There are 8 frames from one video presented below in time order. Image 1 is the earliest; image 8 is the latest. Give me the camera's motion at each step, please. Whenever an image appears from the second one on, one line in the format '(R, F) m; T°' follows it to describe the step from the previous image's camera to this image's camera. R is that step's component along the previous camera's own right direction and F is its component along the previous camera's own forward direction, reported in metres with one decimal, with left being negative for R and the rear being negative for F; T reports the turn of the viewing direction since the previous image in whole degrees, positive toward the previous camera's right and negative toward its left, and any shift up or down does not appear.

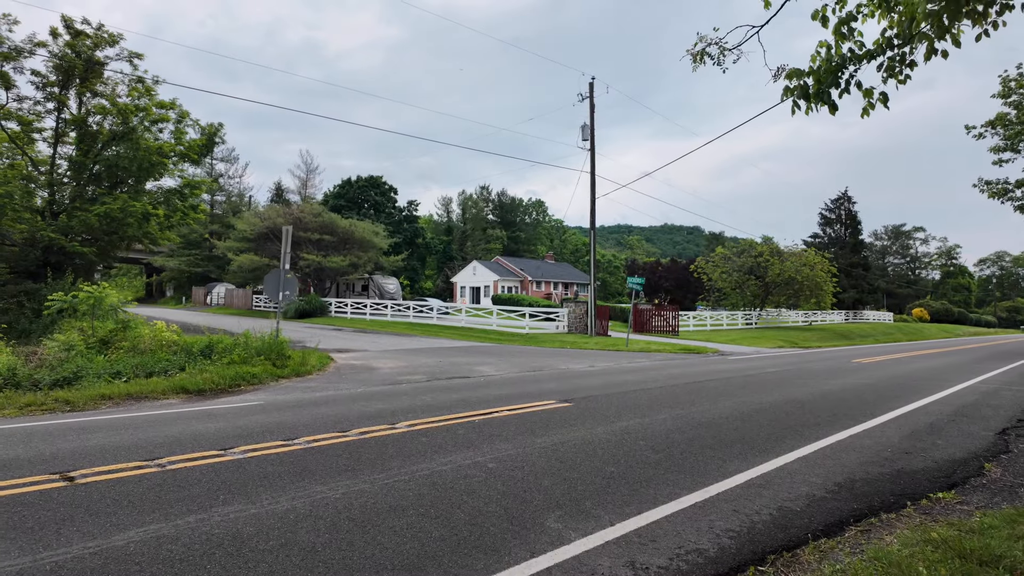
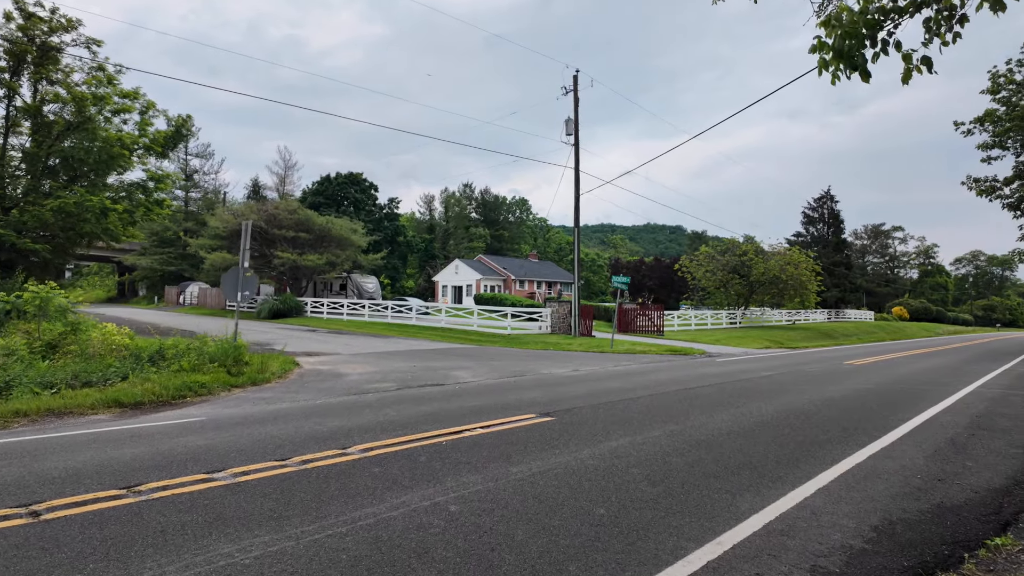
(+0.1, +0.8) m; +2°
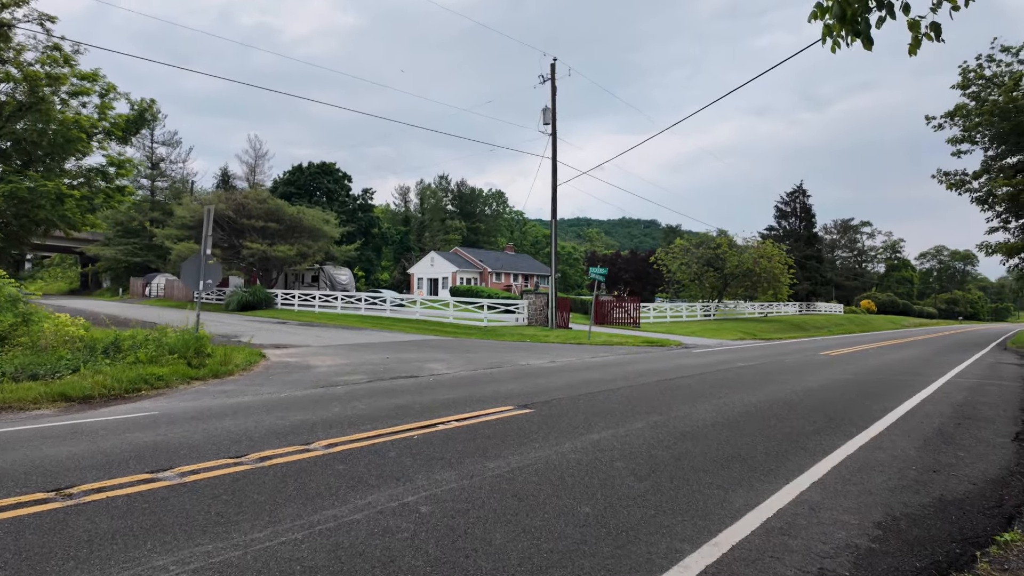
(0.0, +0.3) m; +2°
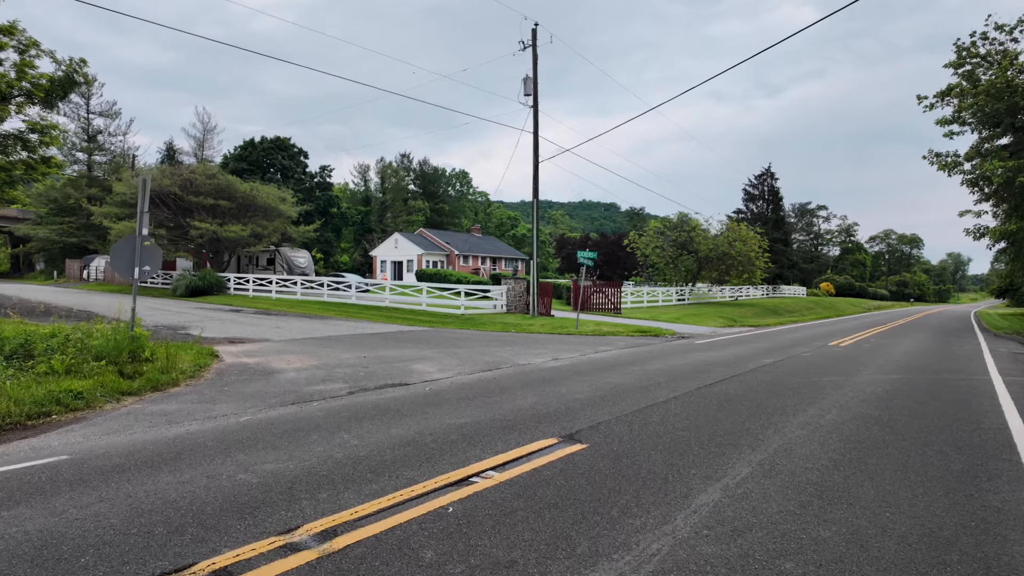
(-0.7, +1.7) m; +4°
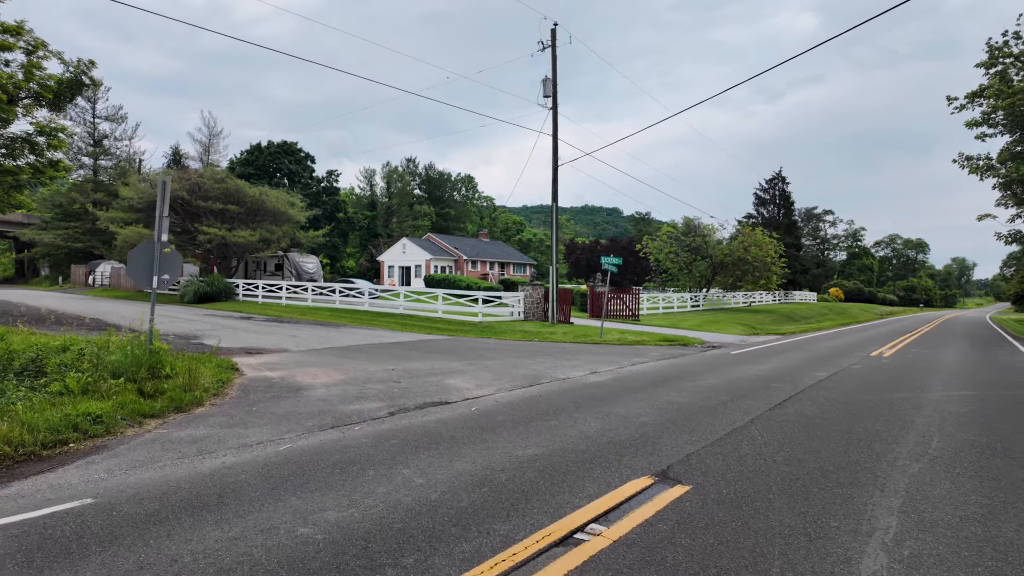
(-0.6, +0.6) m; 0°
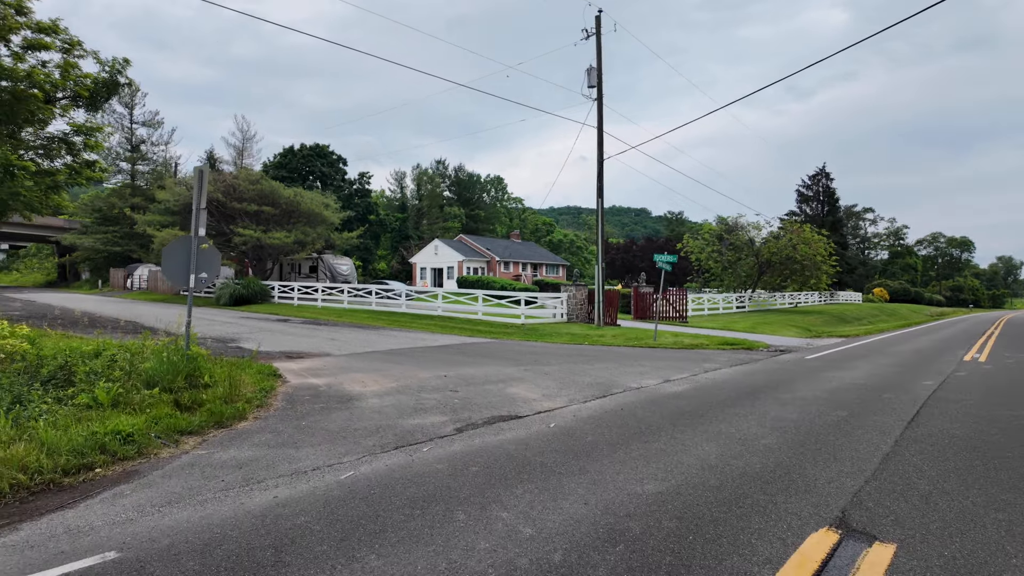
(-0.6, +1.0) m; -3°
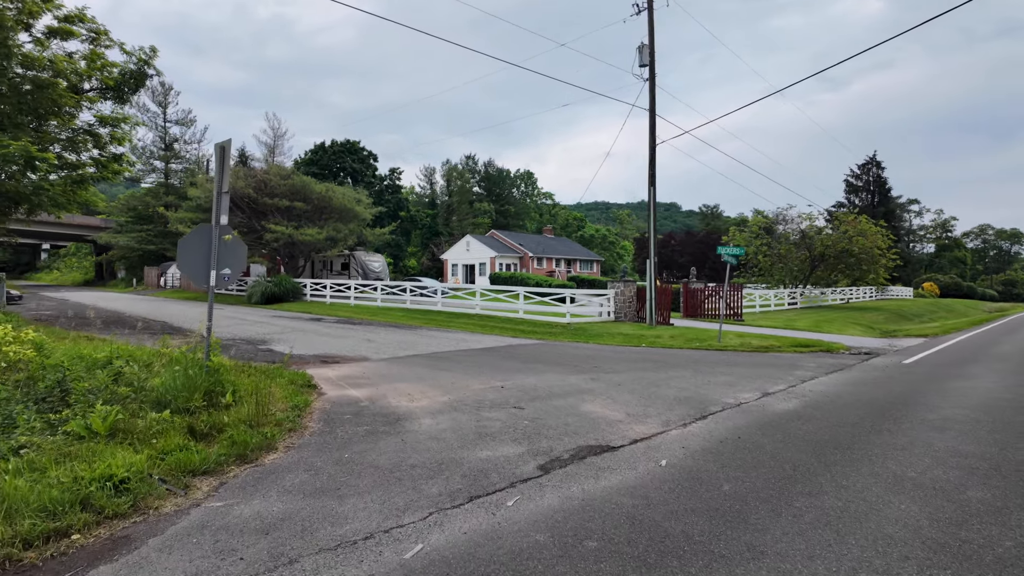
(-0.6, +1.4) m; -3°
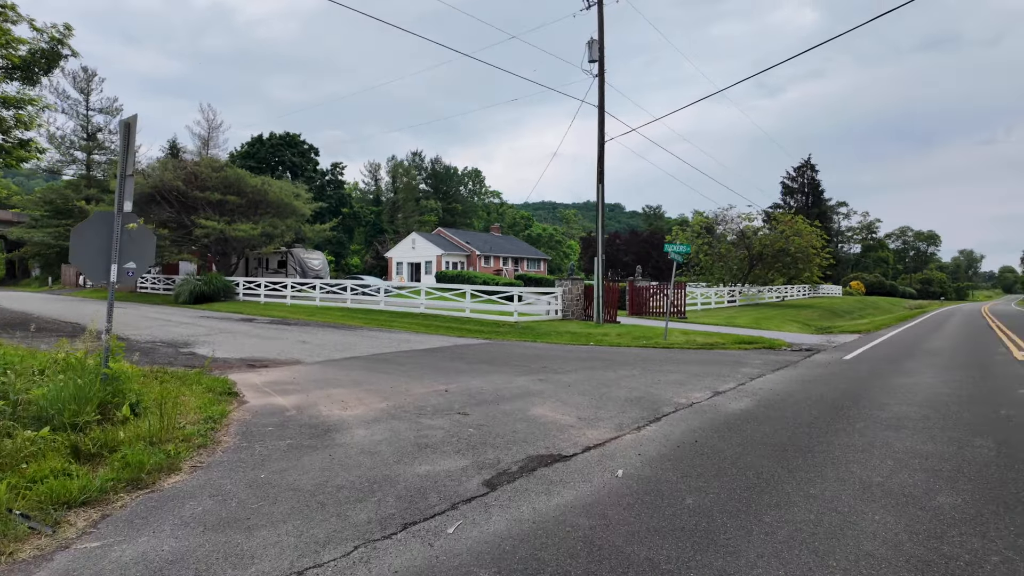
(0.0, +0.5) m; +5°
